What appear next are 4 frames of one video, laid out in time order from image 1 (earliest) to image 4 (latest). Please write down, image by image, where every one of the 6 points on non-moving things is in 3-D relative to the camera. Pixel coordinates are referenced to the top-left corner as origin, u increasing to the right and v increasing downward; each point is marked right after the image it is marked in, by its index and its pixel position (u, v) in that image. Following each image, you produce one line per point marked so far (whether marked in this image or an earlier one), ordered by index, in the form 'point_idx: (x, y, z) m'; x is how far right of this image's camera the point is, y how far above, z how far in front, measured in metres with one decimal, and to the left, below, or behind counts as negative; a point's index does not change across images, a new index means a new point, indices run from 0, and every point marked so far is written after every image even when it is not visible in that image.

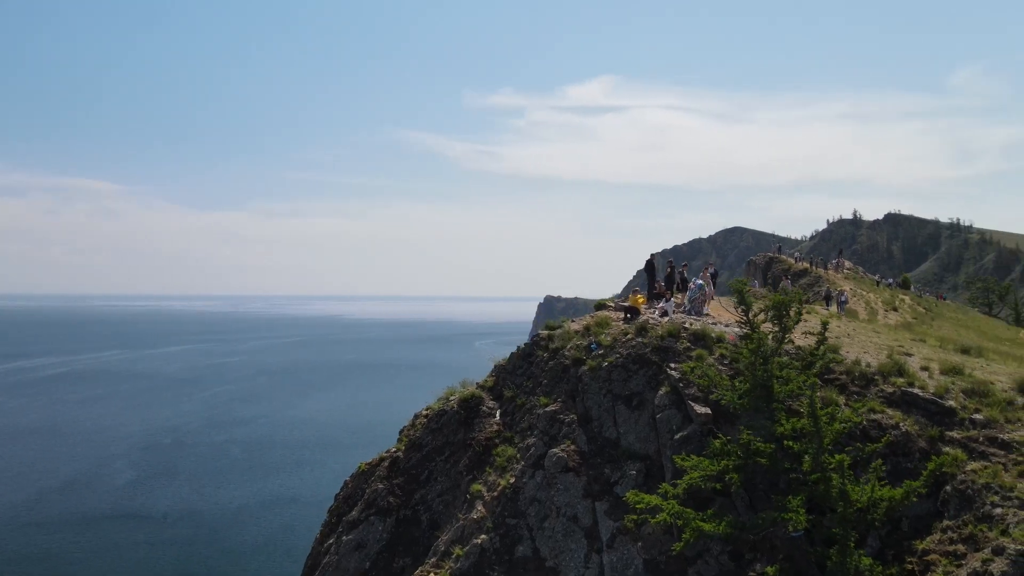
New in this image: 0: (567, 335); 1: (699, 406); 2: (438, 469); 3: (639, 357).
0: (+1.4, -1.2, +17.1) m
1: (+3.9, -2.4, +14.1) m
2: (-1.8, -4.5, +17.0) m
3: (+2.9, -1.6, +15.4) m
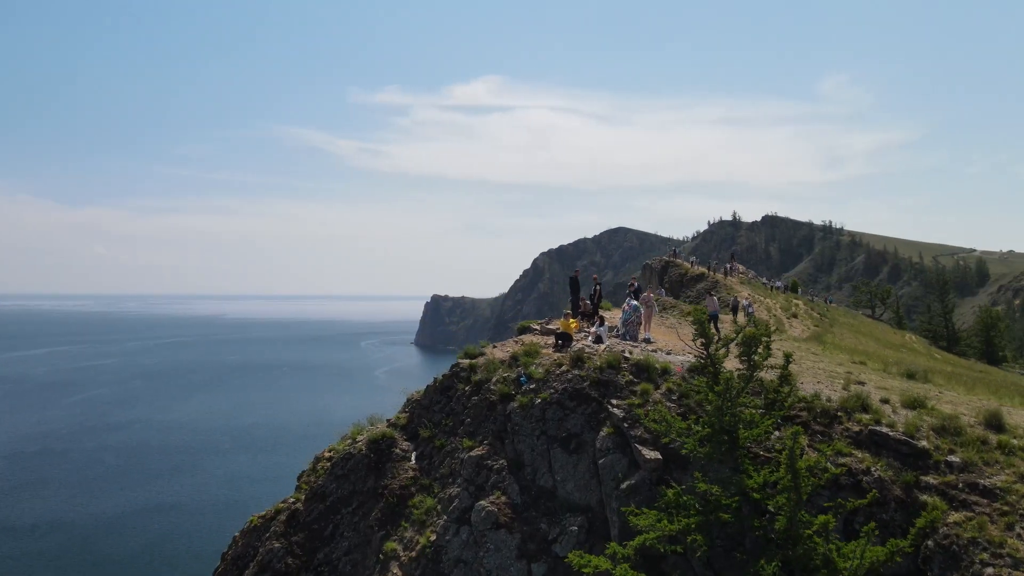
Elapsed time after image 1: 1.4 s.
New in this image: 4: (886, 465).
0: (-0.4, -1.7, +15.0) m
1: (+2.5, -2.9, +12.3) m
2: (-3.6, -5.0, +14.4) m
3: (+1.3, -2.1, +13.5) m
4: (+6.1, -2.9, +11.1) m
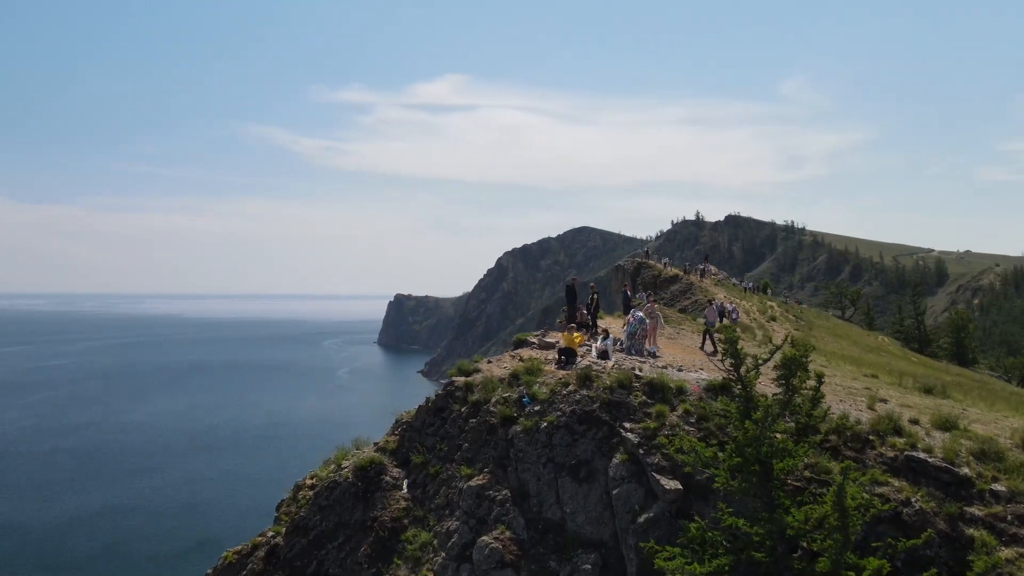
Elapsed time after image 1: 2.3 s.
0: (-0.4, -2.0, +13.9) m
1: (+2.6, -3.2, +11.3) m
2: (-3.6, -5.3, +13.2) m
3: (+1.4, -2.3, +12.5) m
4: (+6.3, -3.1, +10.3) m
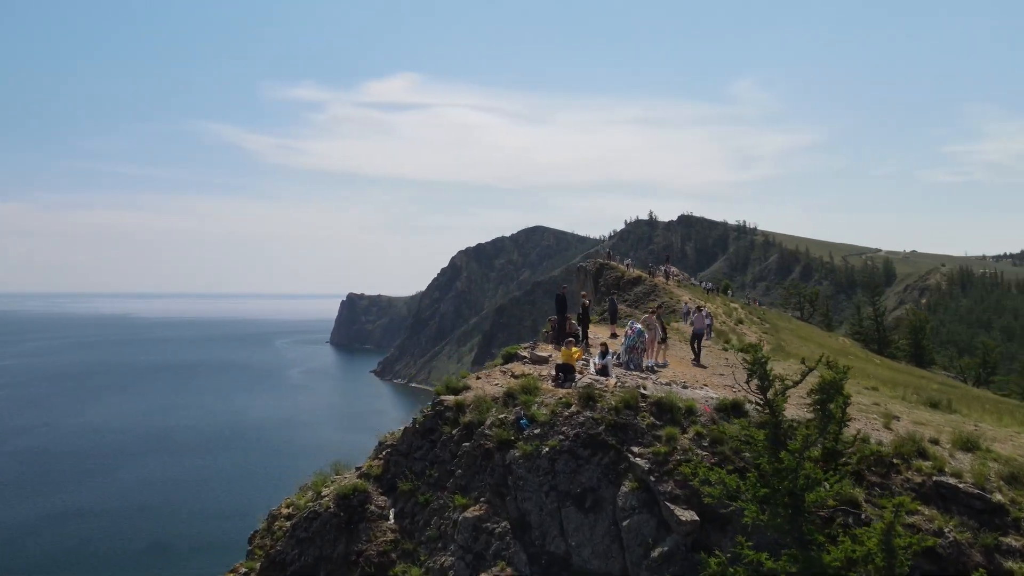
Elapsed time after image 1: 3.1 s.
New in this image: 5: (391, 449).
0: (-0.5, -2.2, +12.9) m
1: (+2.6, -3.4, +10.5) m
2: (-3.6, -5.5, +12.0) m
3: (+1.3, -2.6, +11.6) m
4: (+6.4, -3.4, +9.7) m
5: (-2.4, -3.2, +13.4) m
